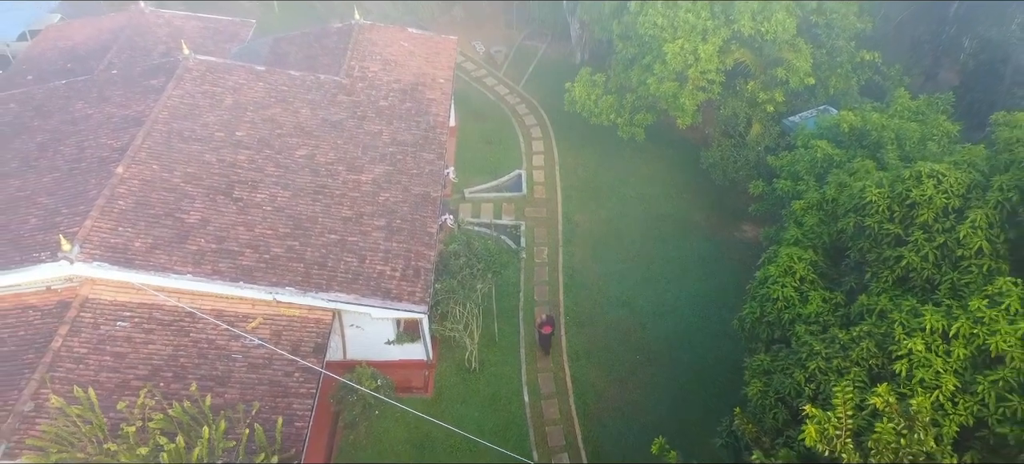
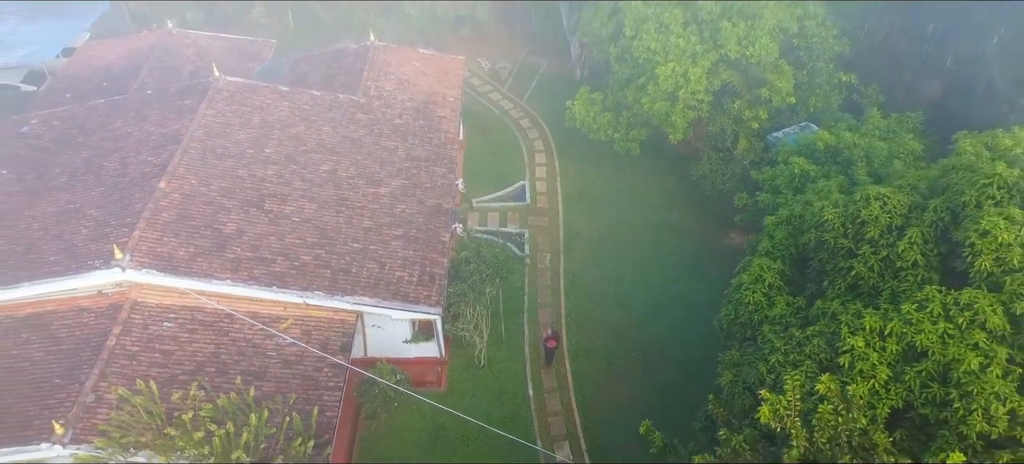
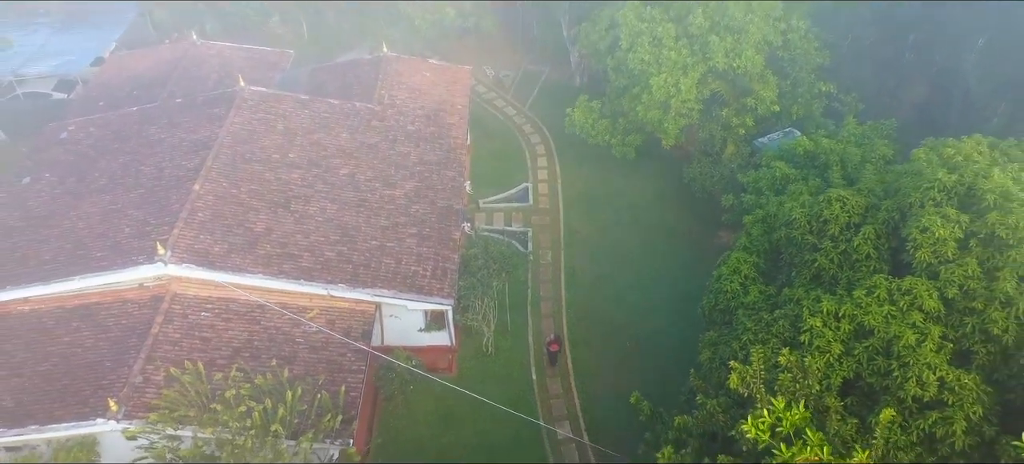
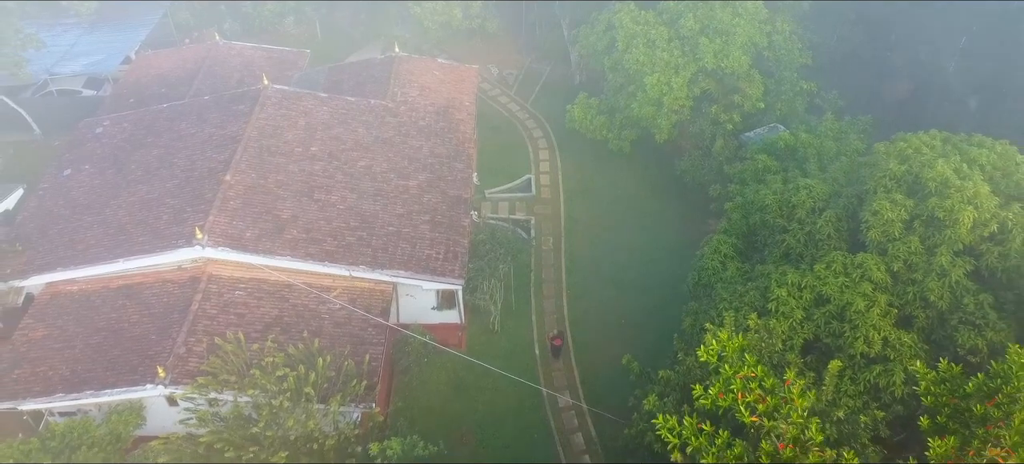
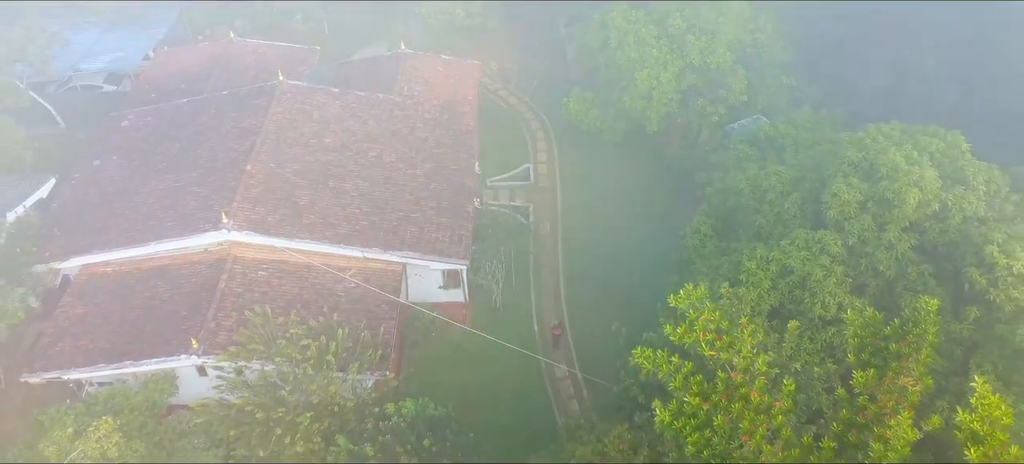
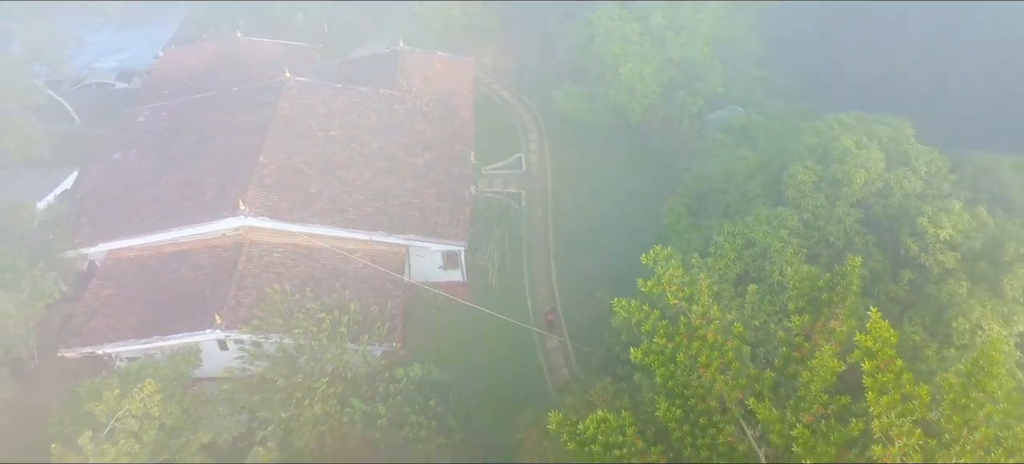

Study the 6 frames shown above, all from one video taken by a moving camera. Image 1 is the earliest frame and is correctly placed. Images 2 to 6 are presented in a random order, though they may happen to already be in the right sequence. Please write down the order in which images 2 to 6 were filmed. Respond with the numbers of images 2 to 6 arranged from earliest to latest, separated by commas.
2, 3, 4, 5, 6
